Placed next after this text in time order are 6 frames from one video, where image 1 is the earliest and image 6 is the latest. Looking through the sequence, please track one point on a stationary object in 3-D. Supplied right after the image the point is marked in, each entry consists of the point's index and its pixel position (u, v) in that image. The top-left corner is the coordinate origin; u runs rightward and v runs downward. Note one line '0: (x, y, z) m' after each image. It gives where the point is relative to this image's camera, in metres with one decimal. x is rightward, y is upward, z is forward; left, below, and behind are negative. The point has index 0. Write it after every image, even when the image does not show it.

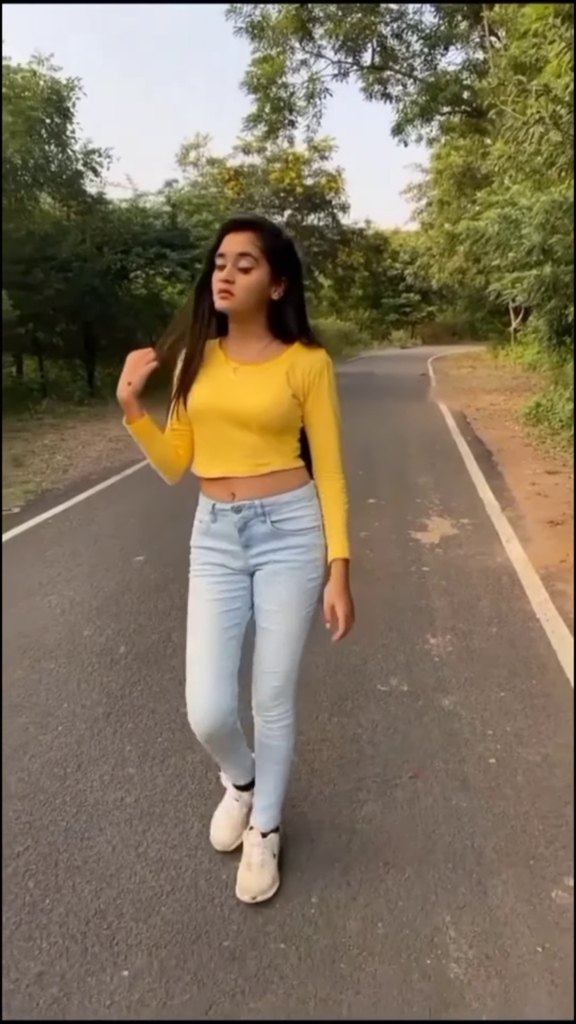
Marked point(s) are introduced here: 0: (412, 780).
0: (+0.5, -1.1, +2.8) m
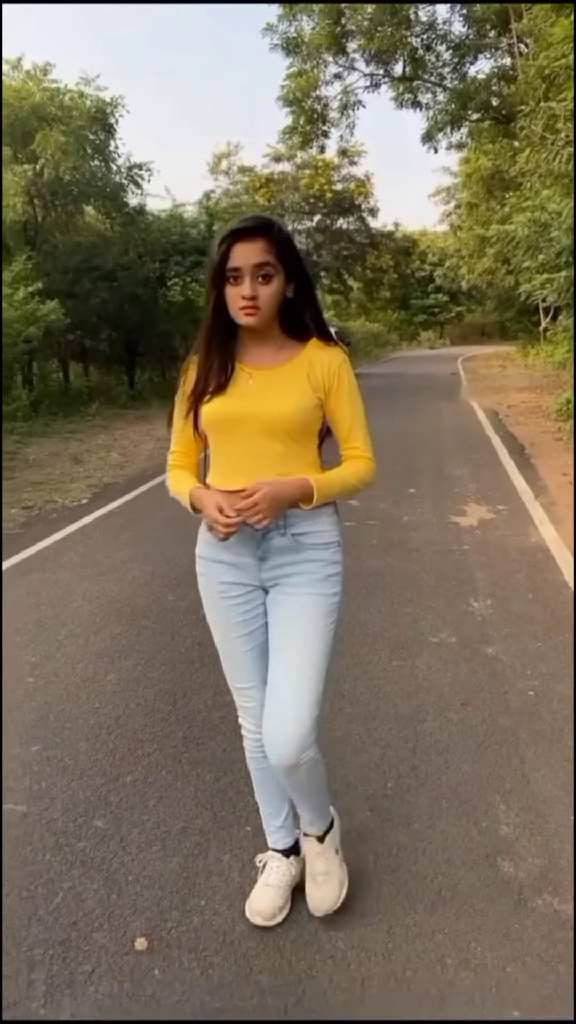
0: (+0.8, -0.9, +3.4) m
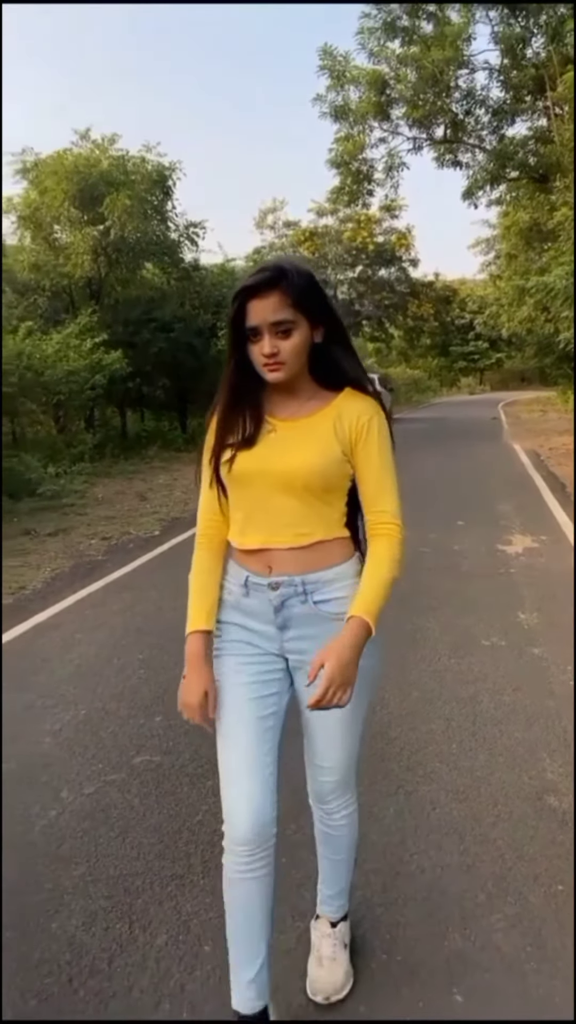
0: (+1.3, -1.0, +4.0) m
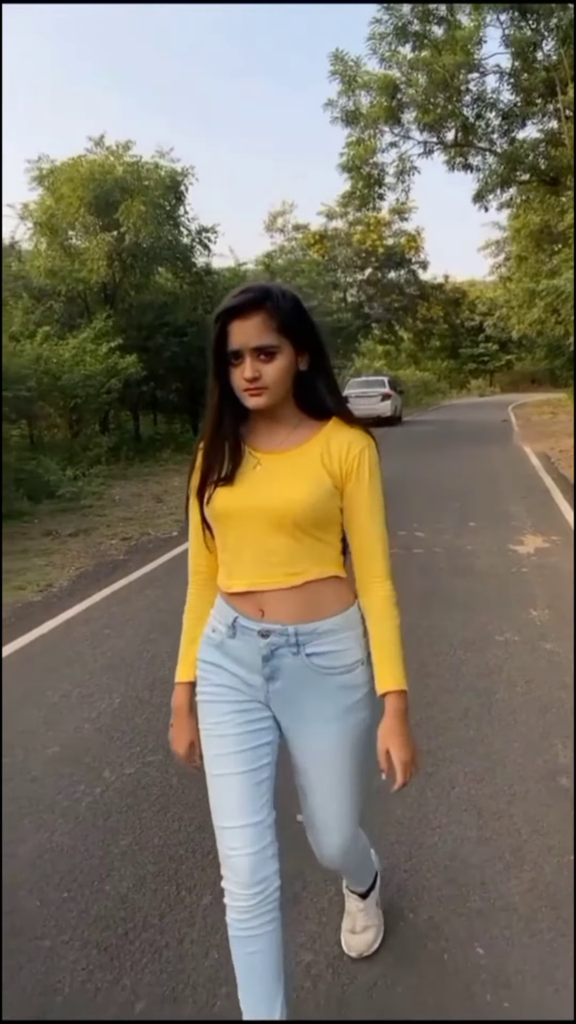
0: (+1.4, -1.0, +4.2) m
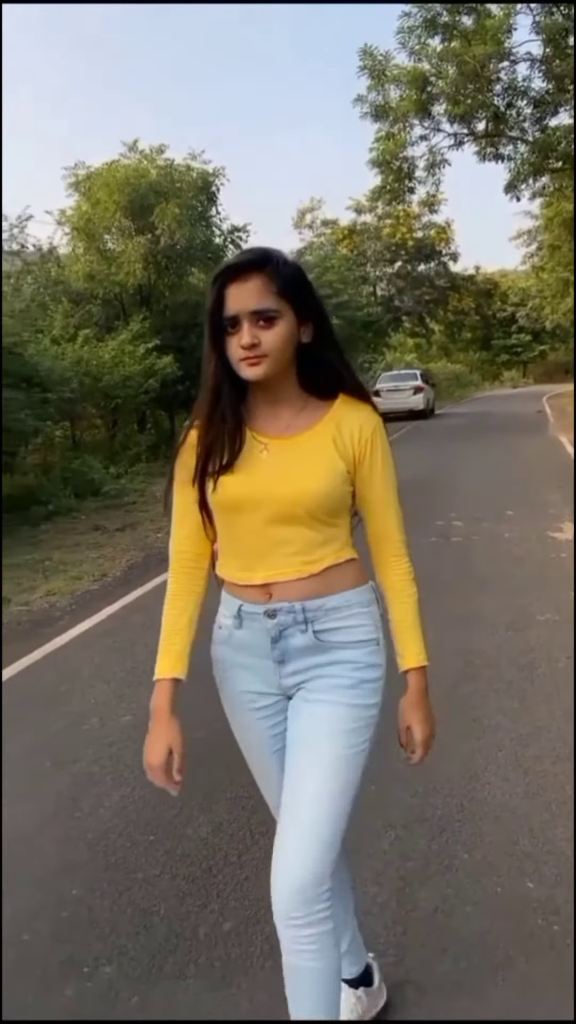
0: (+1.7, -0.9, +4.4) m
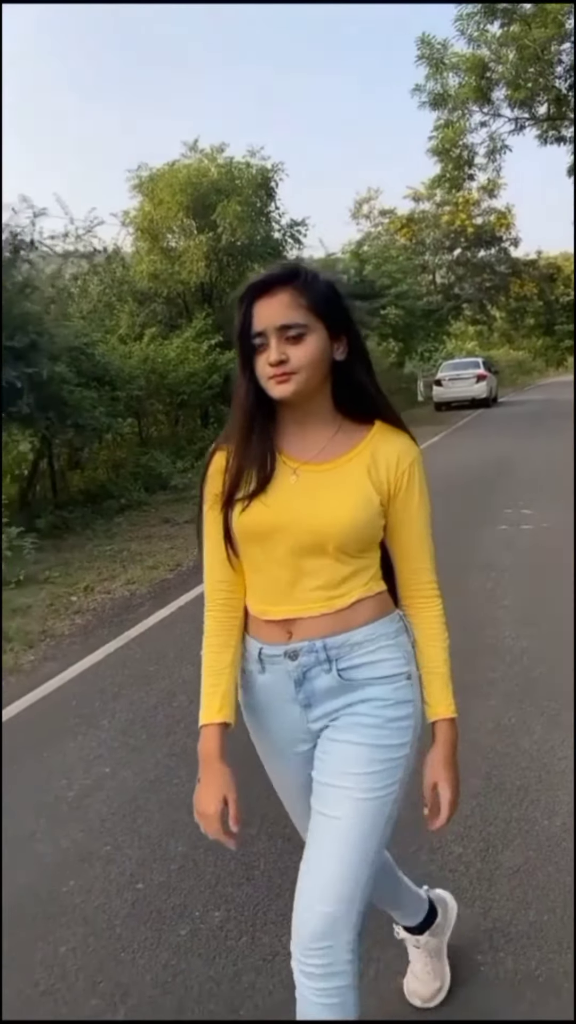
0: (+2.2, -0.8, +4.4) m
